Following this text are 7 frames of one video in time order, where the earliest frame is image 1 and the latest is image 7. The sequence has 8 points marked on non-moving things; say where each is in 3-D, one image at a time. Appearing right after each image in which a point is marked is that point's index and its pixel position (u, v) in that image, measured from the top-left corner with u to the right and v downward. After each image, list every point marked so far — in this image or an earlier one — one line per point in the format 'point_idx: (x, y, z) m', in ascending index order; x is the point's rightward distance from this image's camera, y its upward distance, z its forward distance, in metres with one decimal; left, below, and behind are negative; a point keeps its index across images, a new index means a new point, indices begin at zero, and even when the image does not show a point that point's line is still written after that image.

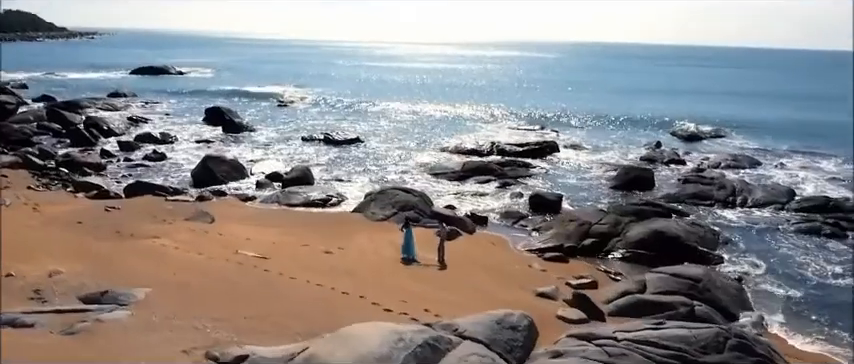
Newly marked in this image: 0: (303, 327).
0: (-1.6, -2.1, +9.6) m
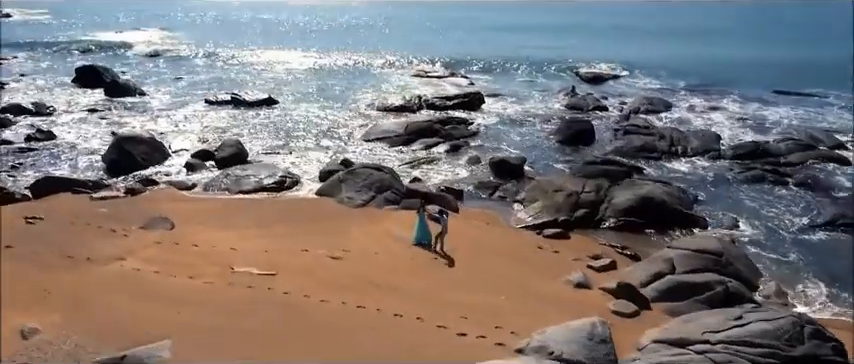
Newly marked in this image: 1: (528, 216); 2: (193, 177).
0: (-0.3, -2.4, +8.4) m
1: (+2.4, -0.8, +15.6) m
2: (-6.4, +0.2, +18.0) m
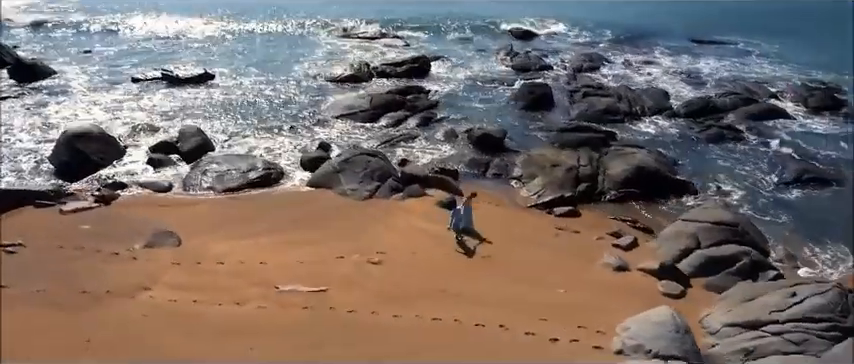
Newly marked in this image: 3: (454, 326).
0: (+1.2, -2.7, +8.3) m
1: (+2.5, -0.3, +15.7) m
2: (-6.6, +0.2, +16.5) m
3: (+0.5, -2.2, +9.9) m
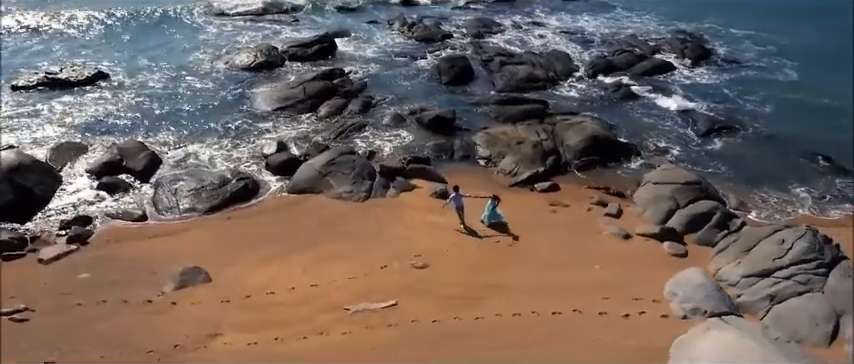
0: (+2.9, -2.7, +9.4) m
1: (+2.1, +0.2, +16.7) m
2: (-7.0, -0.4, +15.2) m
3: (+1.8, -2.2, +10.7) m
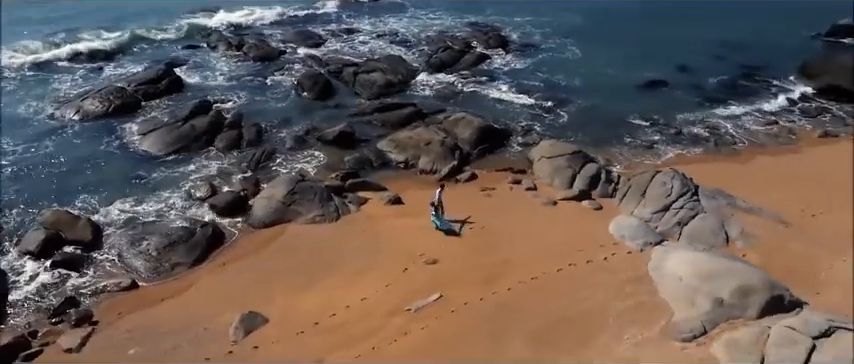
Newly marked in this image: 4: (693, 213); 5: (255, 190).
0: (+4.1, -2.2, +13.0) m
1: (+0.1, +0.3, +19.3) m
2: (-7.4, -2.0, +14.6) m
3: (+2.5, -2.0, +13.8) m
4: (+6.4, -0.8, +15.9) m
5: (-4.7, -0.2, +17.8) m
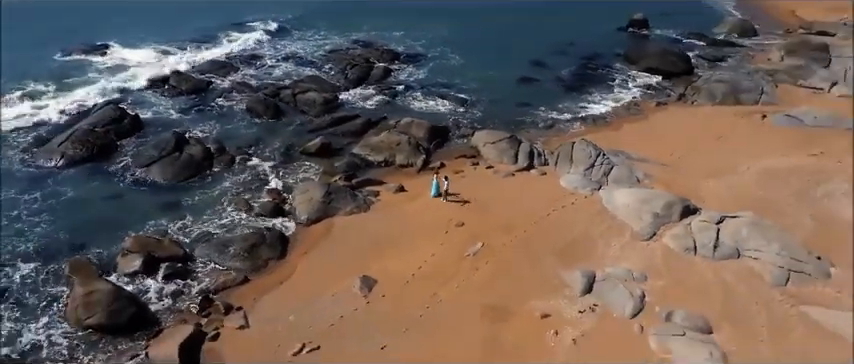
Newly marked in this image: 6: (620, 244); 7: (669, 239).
0: (+5.3, -1.2, +19.7) m
1: (-0.7, +0.6, +24.5) m
2: (-6.2, -2.6, +17.9) m
3: (+3.5, -1.2, +20.0) m
4: (+6.4, +0.5, +23.1) m
5: (-4.7, -0.5, +21.7) m
6: (+5.4, -1.7, +18.5) m
7: (+6.7, -1.6, +18.3) m
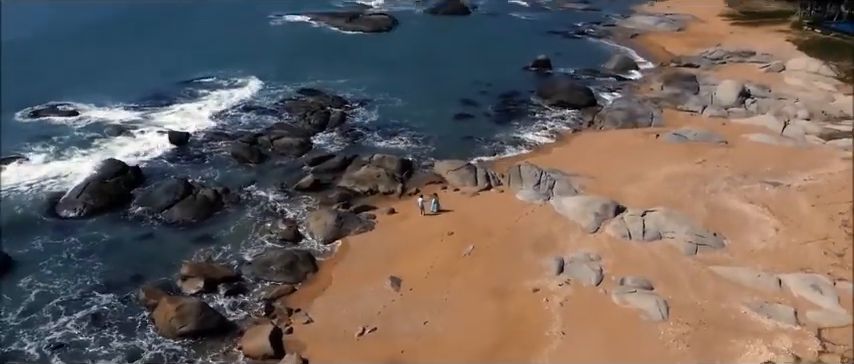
0: (+5.2, -1.5, +25.7) m
1: (-1.6, -0.5, +29.6) m
2: (-5.7, -3.6, +22.0) m
3: (+3.3, -1.7, +25.7) m
4: (+5.6, 0.0, +29.2) m
5: (-5.1, -1.7, +26.1) m
6: (+5.5, -2.0, +24.5) m
7: (+6.8, -1.8, +24.5) m
